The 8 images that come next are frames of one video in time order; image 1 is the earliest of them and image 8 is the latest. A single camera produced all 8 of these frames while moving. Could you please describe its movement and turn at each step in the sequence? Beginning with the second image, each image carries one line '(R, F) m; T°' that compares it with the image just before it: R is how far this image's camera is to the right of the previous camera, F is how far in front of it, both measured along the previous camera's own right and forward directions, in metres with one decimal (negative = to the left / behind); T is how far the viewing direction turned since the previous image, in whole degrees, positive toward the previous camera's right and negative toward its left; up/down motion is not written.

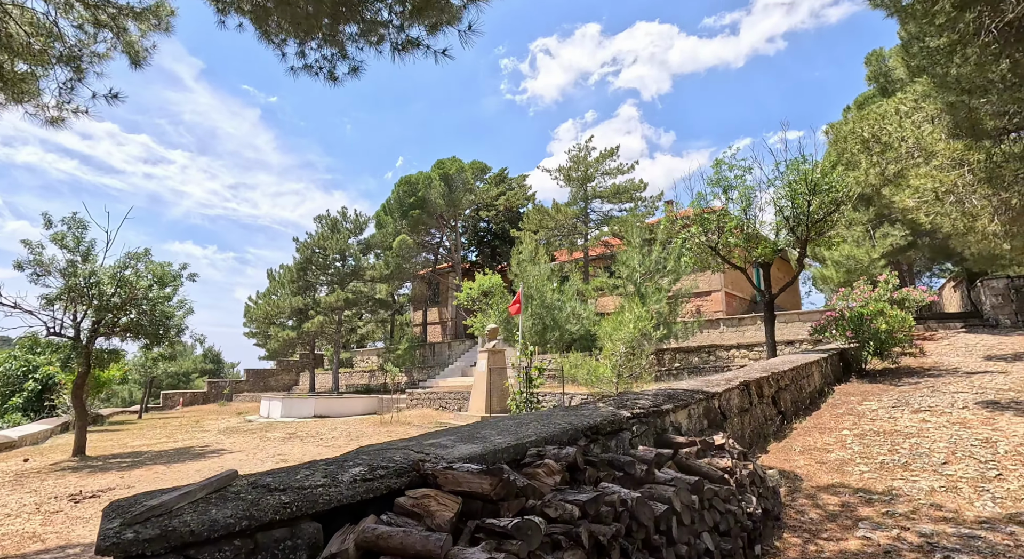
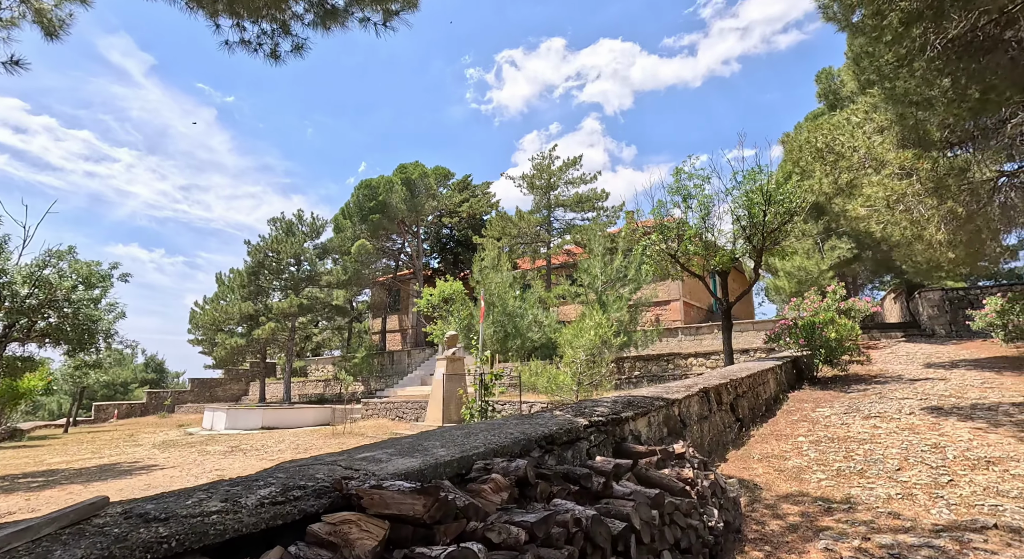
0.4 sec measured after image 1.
(+0.1, +0.2) m; +4°
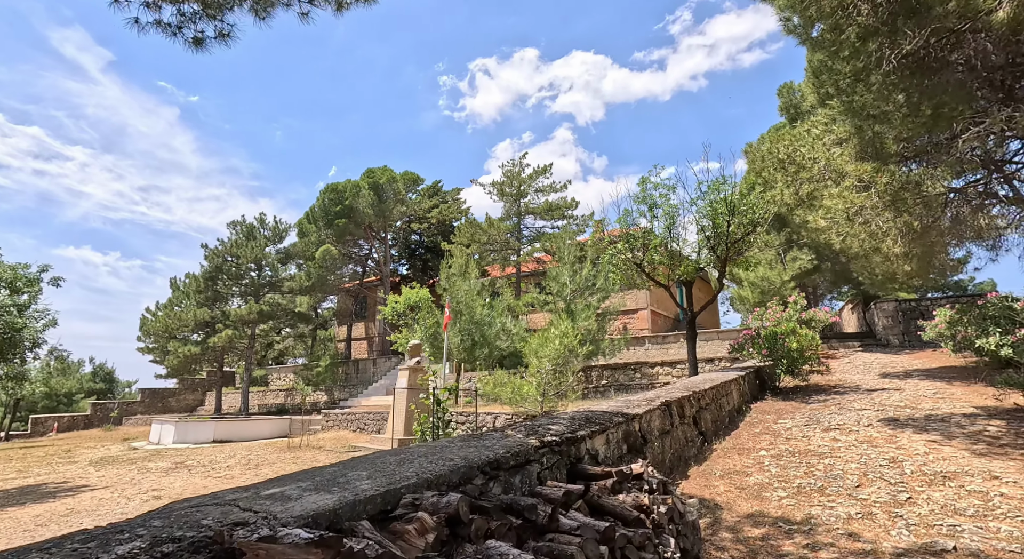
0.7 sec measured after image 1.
(+0.1, +0.2) m; +3°
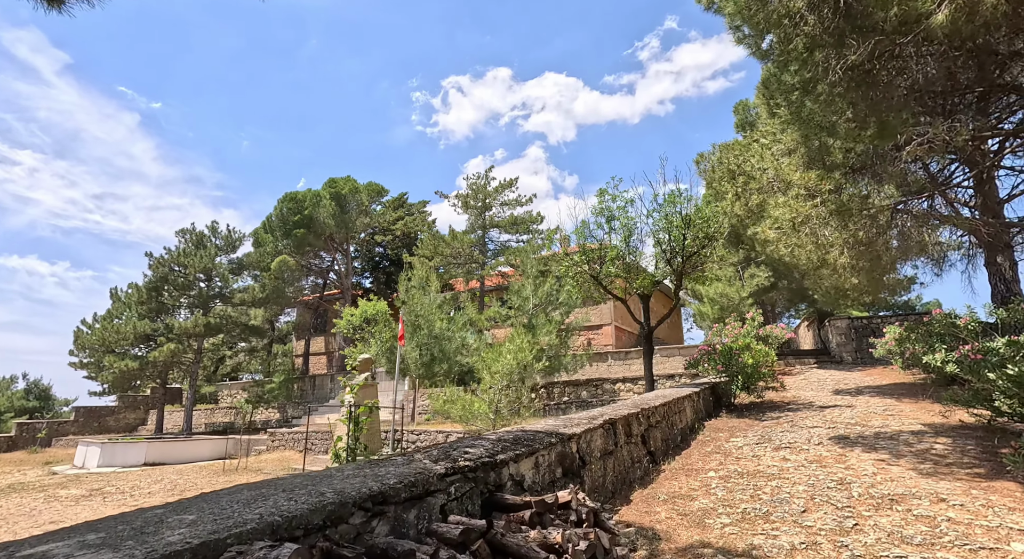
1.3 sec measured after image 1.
(+0.3, +0.3) m; +3°
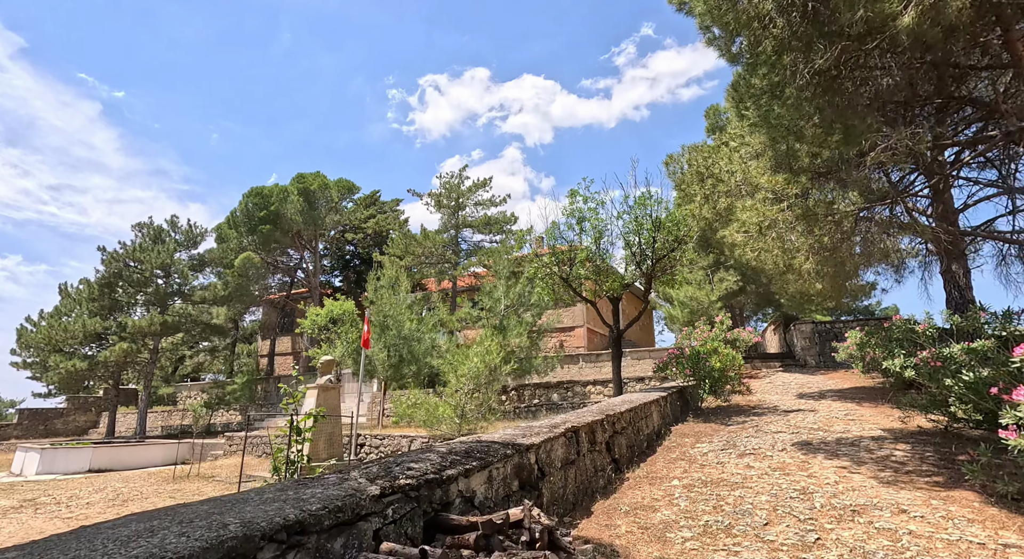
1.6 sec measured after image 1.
(+0.1, +0.2) m; +3°
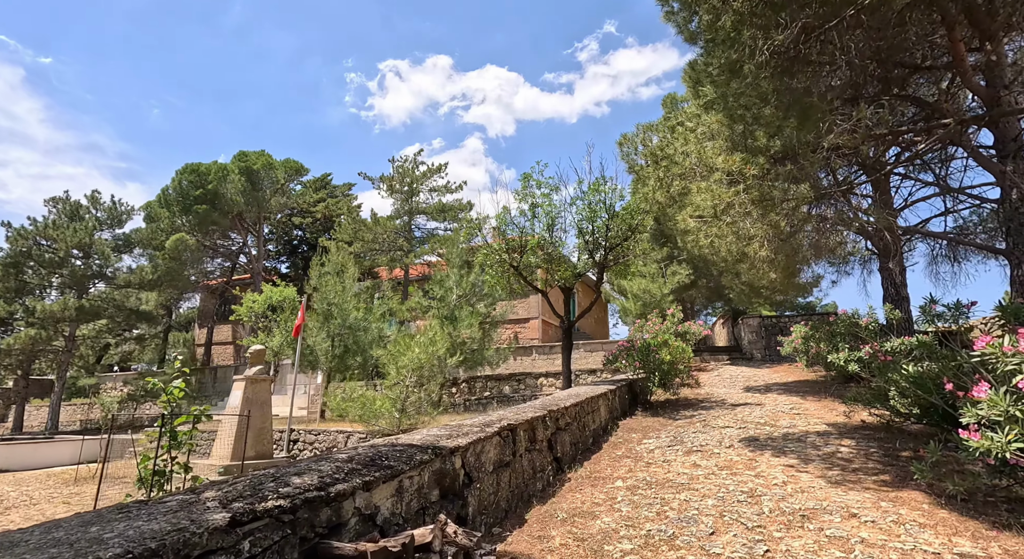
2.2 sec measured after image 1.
(+0.2, +0.4) m; +5°
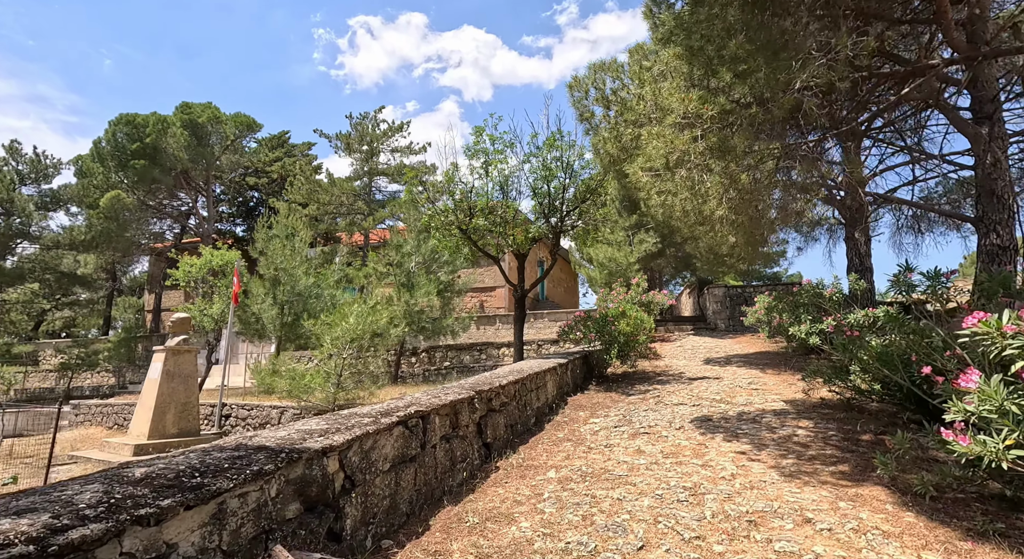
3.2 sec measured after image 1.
(+0.4, +0.7) m; +3°
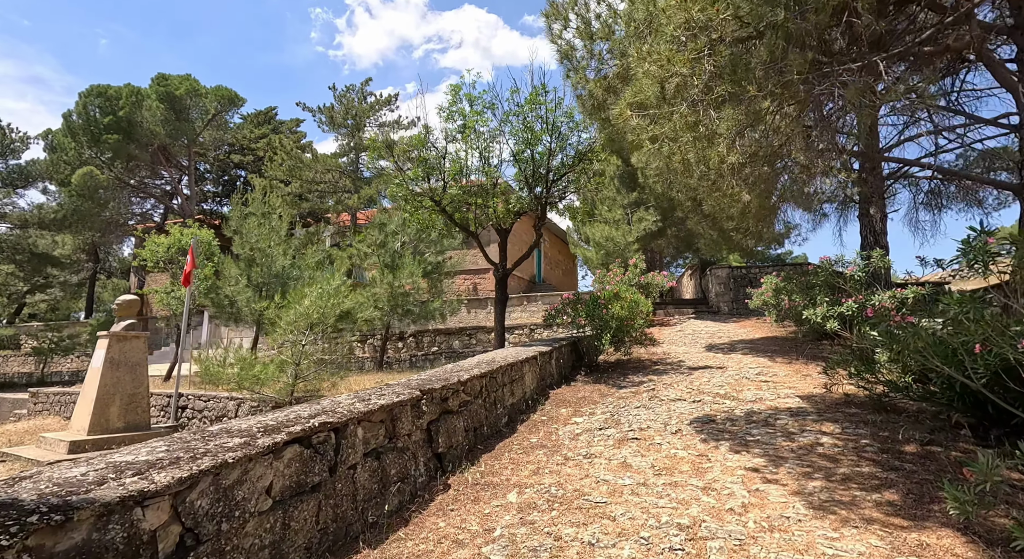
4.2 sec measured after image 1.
(+0.3, +0.9) m; 0°
